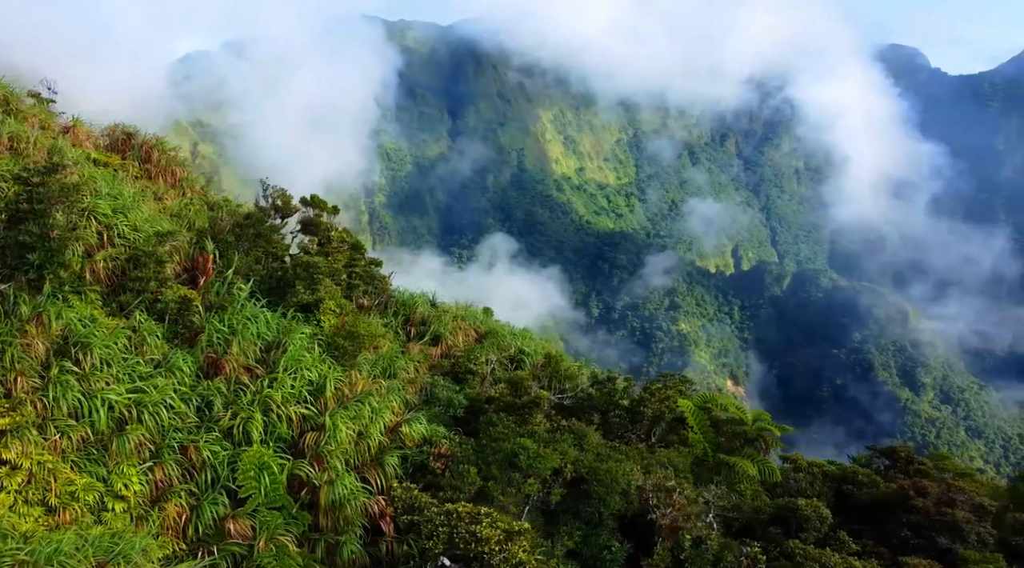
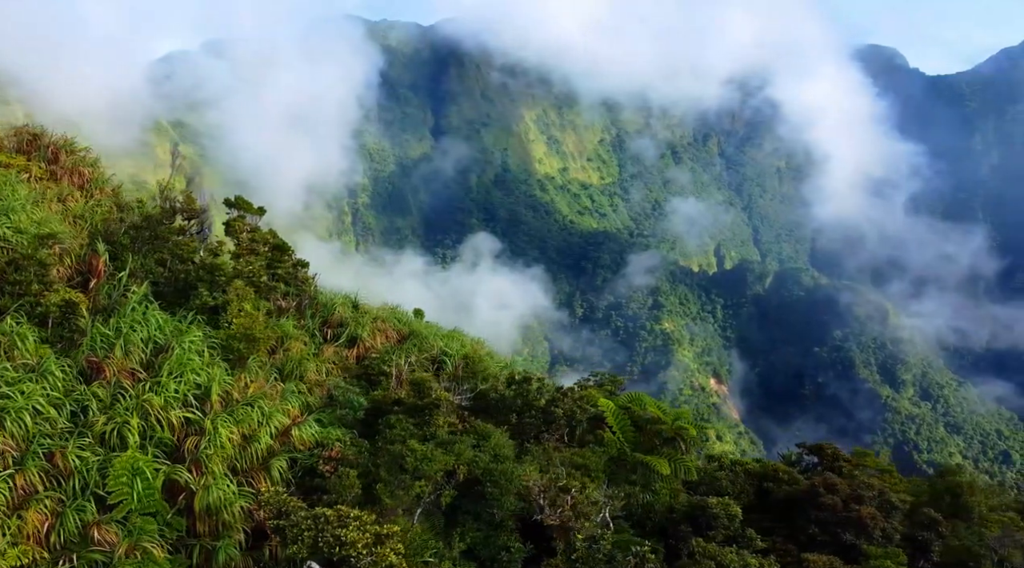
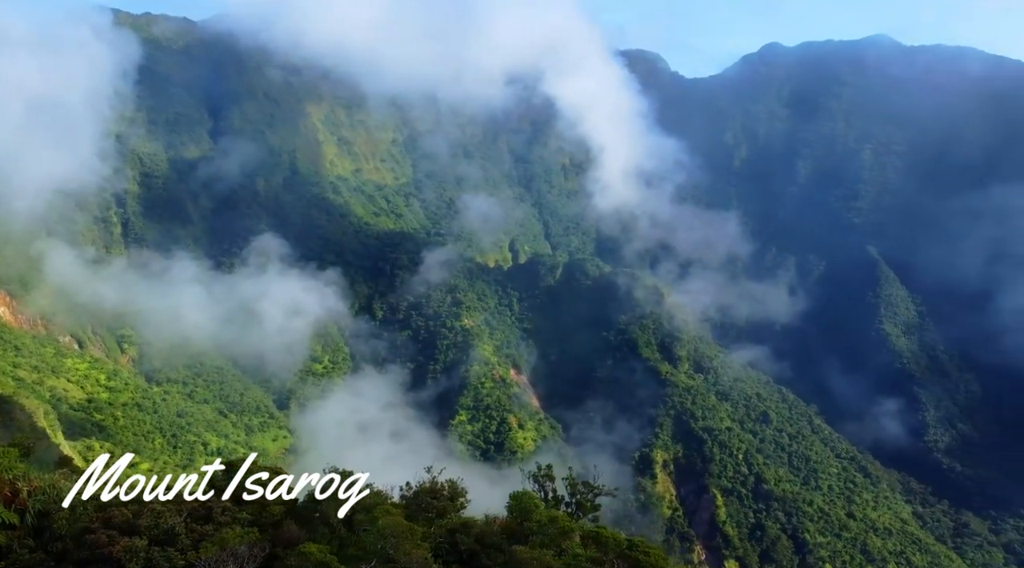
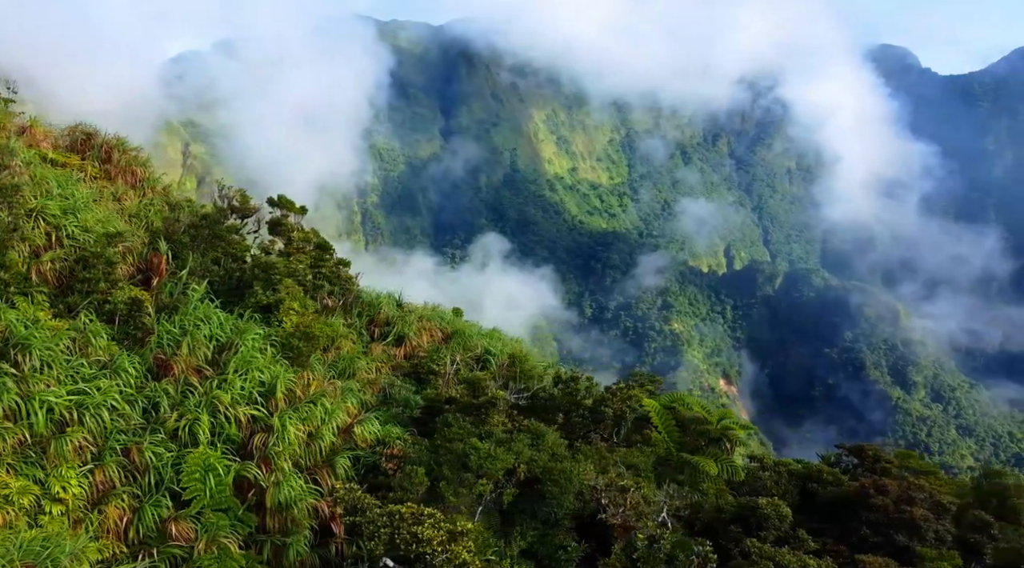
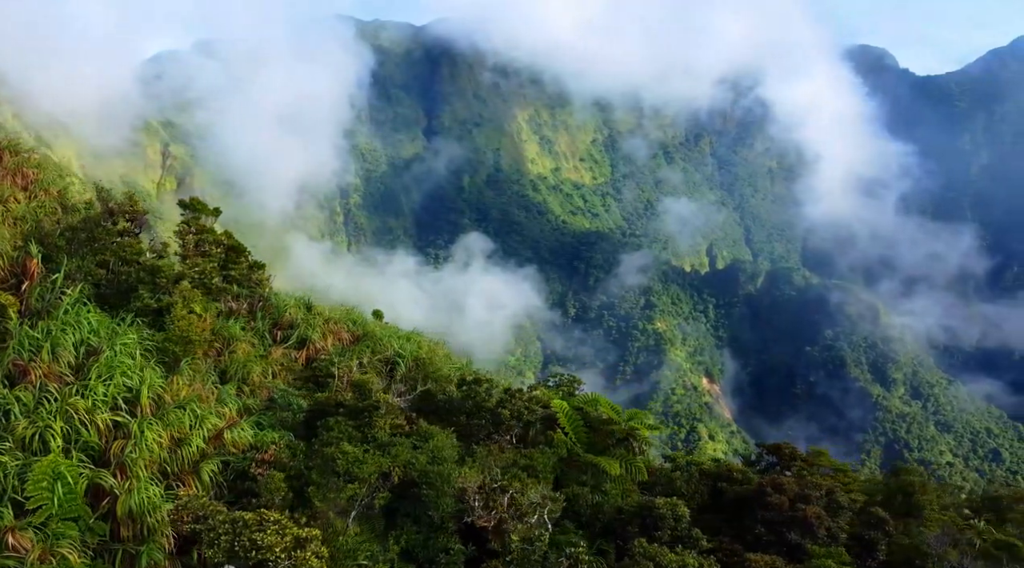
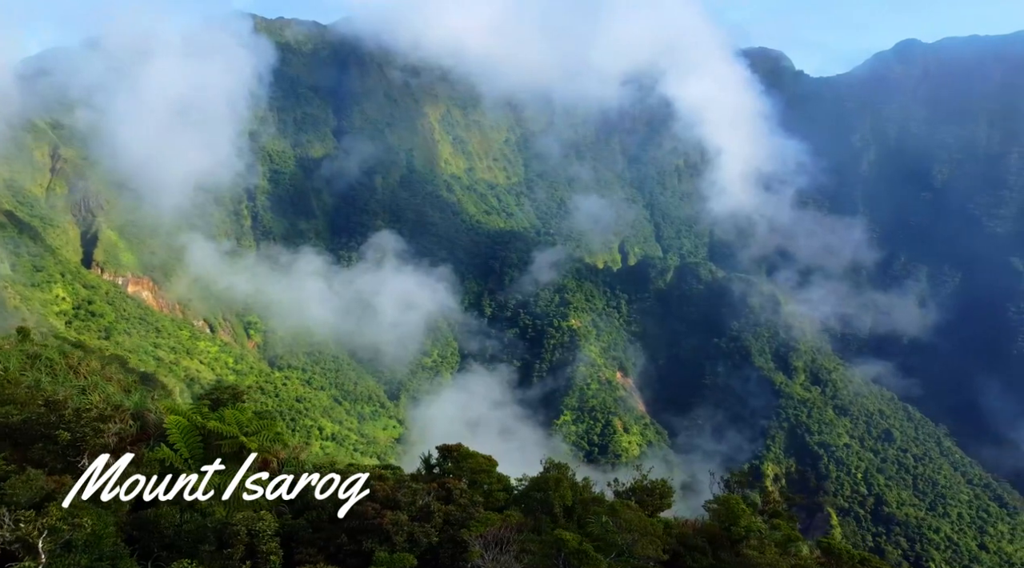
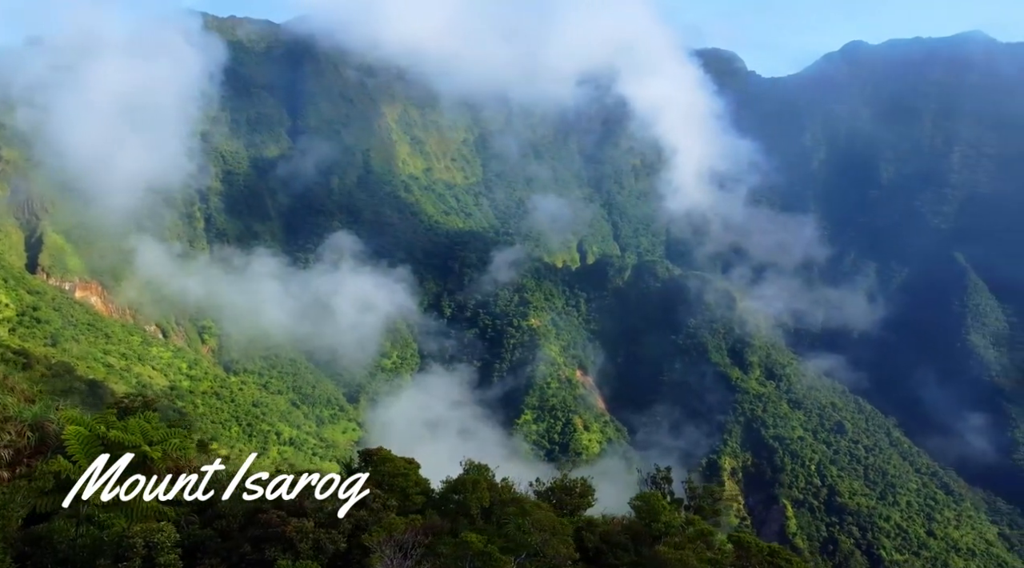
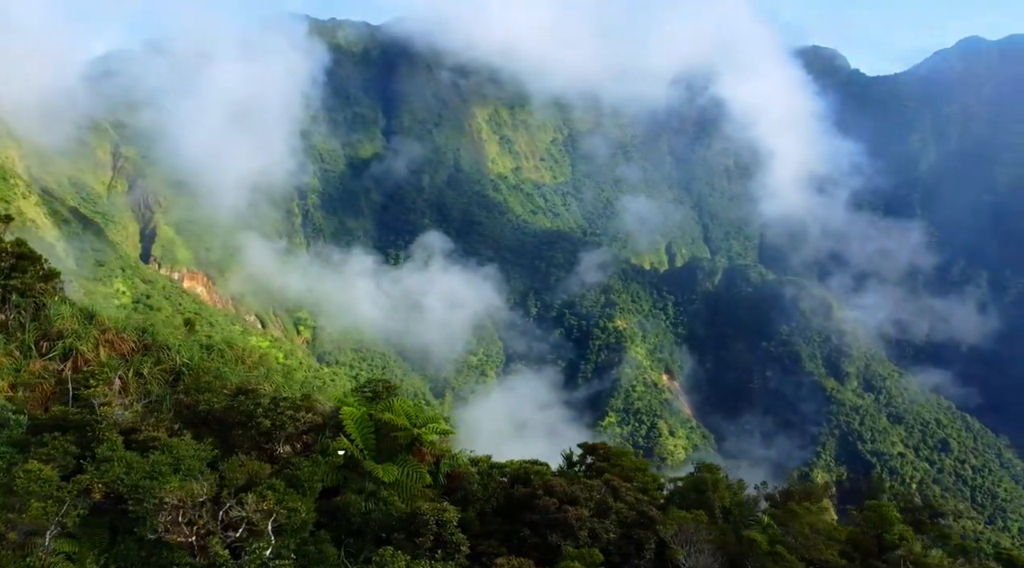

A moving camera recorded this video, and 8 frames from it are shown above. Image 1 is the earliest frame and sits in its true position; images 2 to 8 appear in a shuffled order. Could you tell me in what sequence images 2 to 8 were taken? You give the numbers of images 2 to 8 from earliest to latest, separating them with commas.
4, 2, 5, 8, 6, 7, 3
